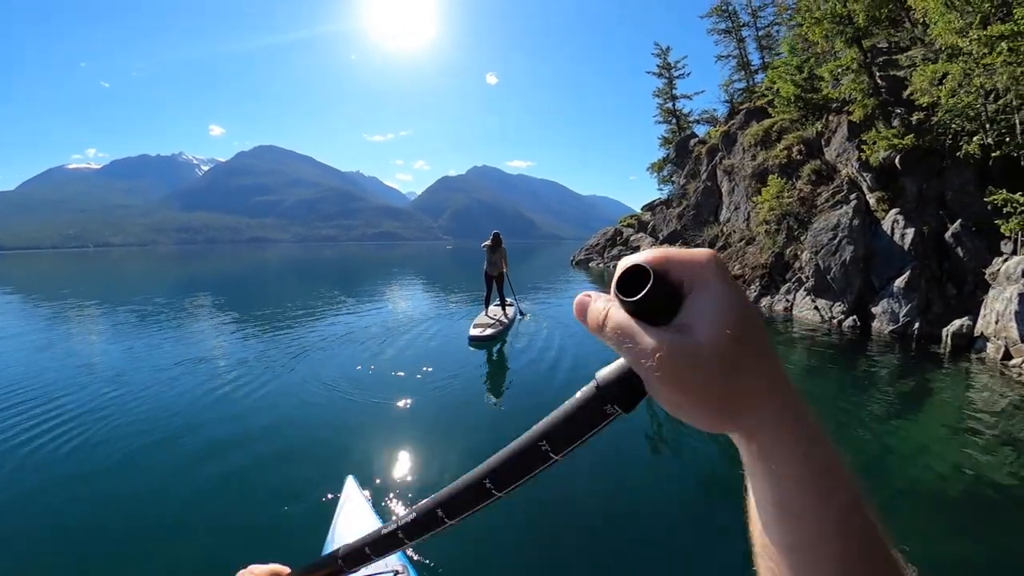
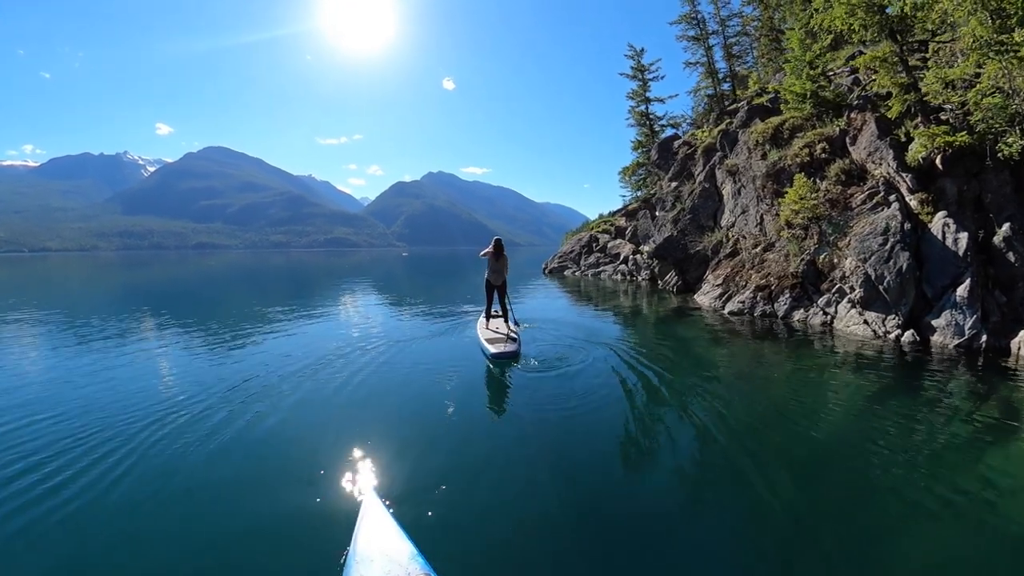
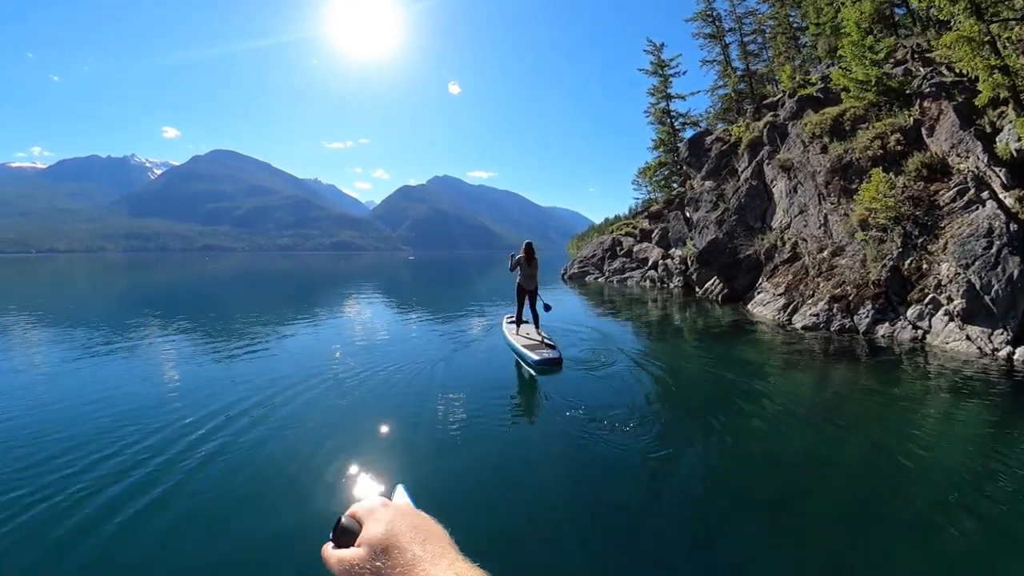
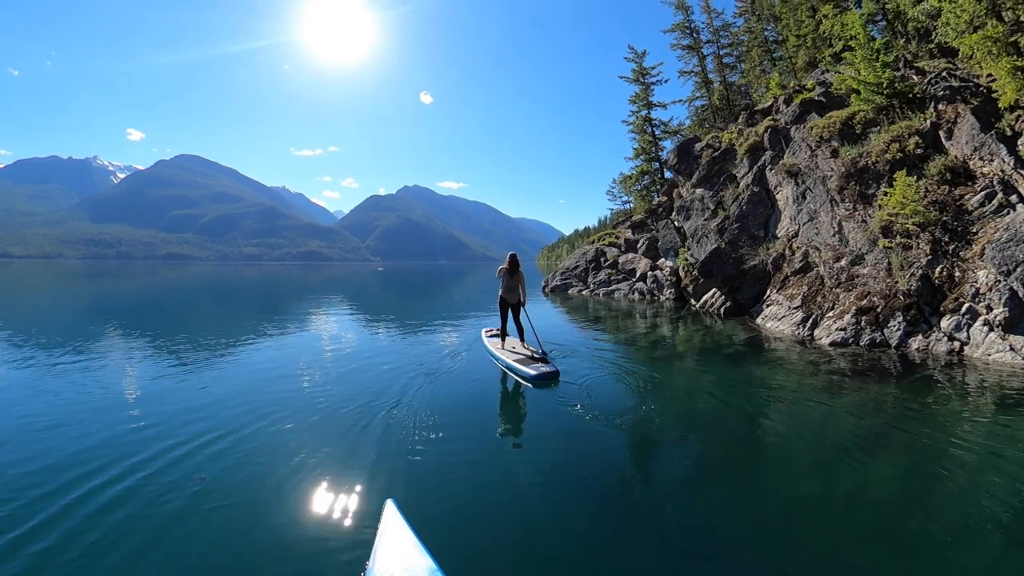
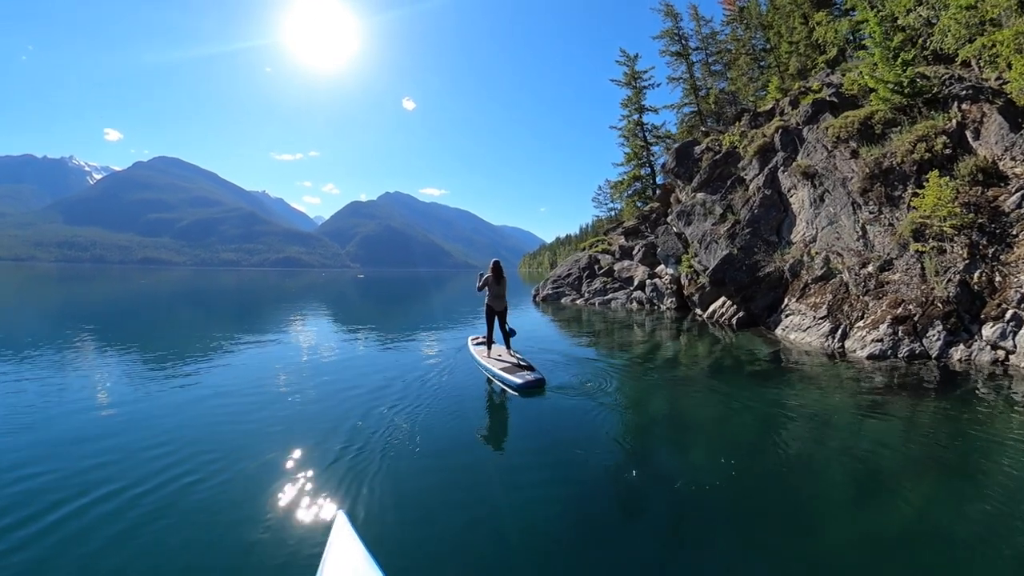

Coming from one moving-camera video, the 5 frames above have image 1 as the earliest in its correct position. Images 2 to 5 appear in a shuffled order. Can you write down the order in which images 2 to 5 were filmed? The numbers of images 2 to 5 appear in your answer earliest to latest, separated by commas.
2, 3, 4, 5
